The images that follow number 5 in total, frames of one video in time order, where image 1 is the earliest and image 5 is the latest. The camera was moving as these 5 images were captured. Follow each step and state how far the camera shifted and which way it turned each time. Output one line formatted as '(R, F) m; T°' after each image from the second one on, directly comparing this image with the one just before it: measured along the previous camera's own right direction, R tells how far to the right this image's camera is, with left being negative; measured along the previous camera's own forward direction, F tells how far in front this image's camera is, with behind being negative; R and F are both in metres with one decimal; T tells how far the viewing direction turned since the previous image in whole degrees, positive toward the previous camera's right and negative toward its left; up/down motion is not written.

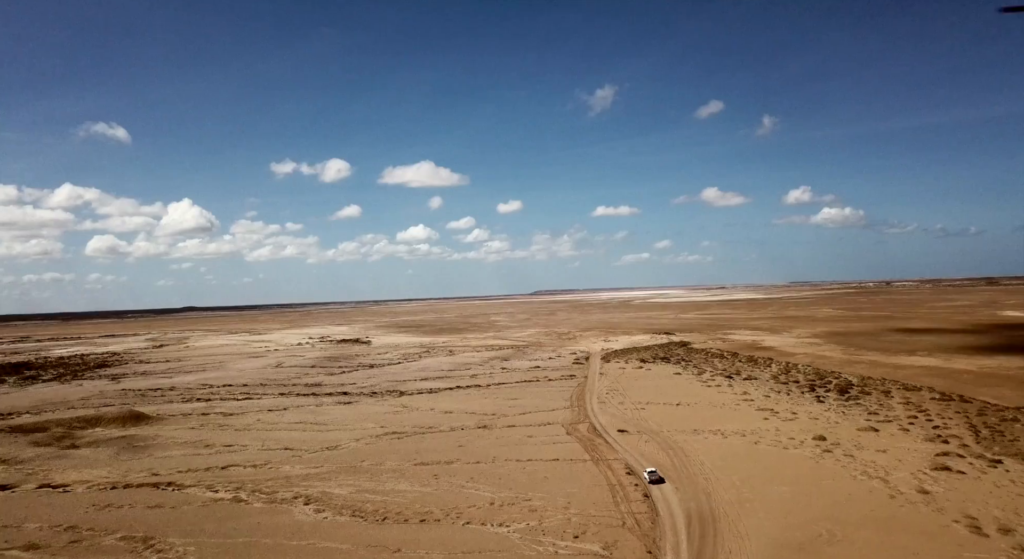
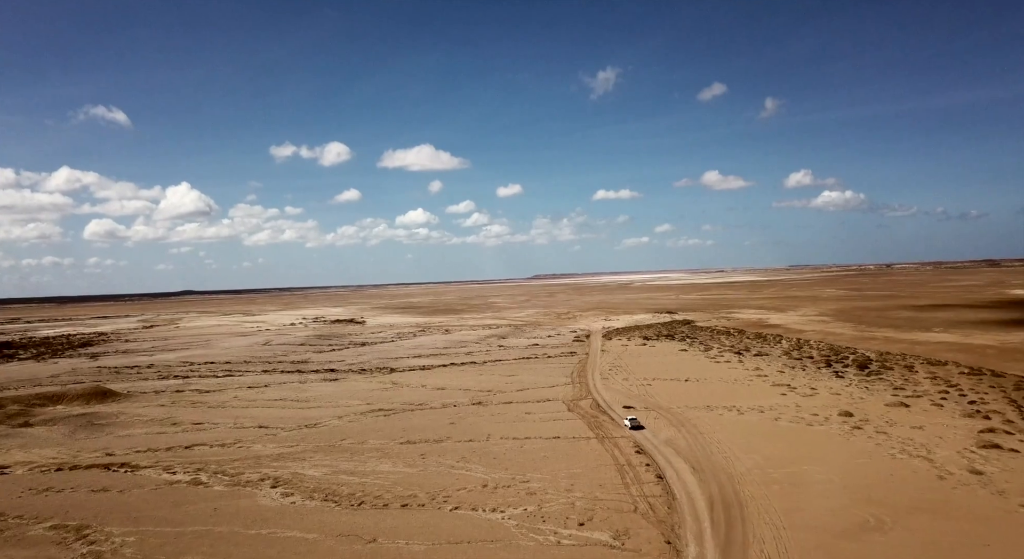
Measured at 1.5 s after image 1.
(+0.1, +1.7) m; 0°
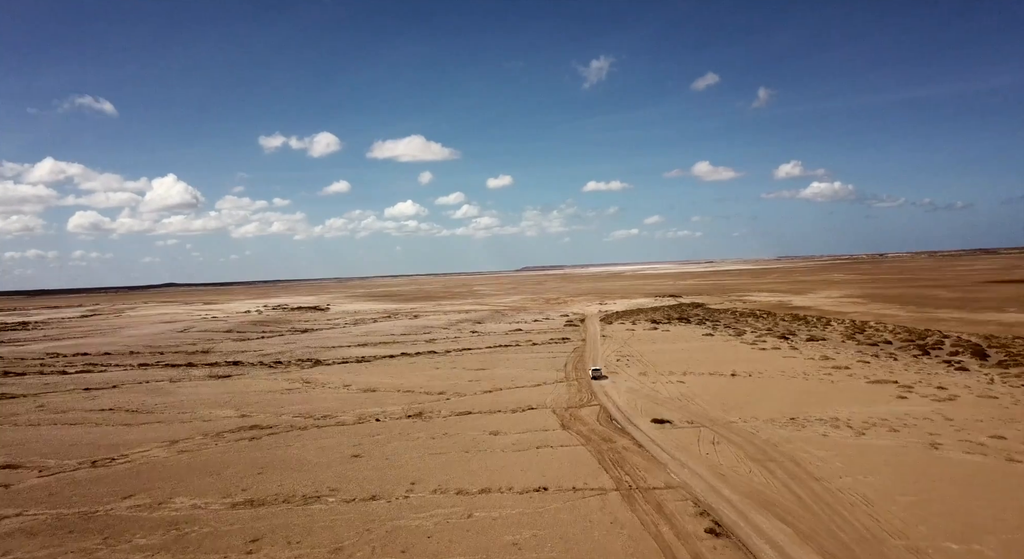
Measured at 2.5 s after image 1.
(+0.7, +7.3) m; +1°
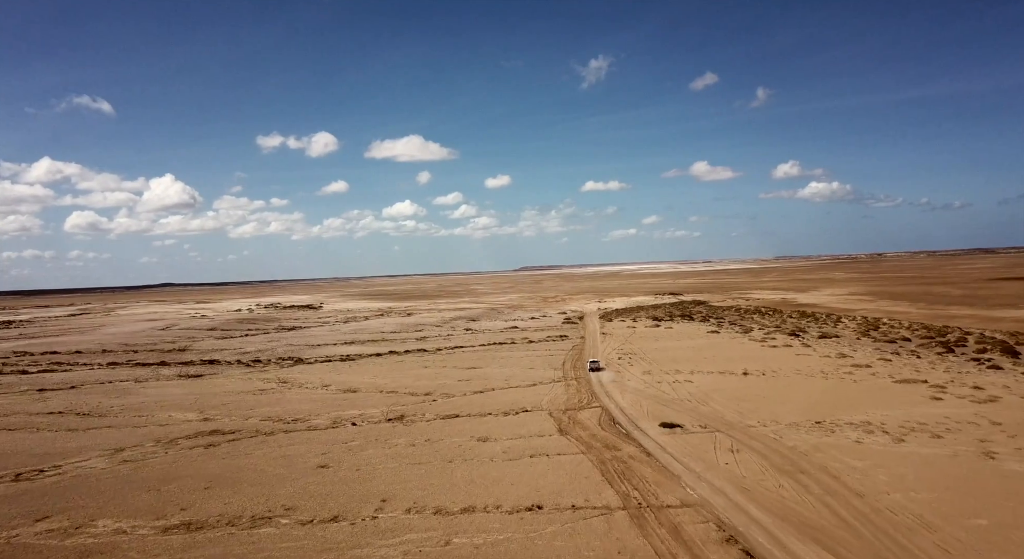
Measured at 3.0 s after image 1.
(+0.1, +1.2) m; 0°
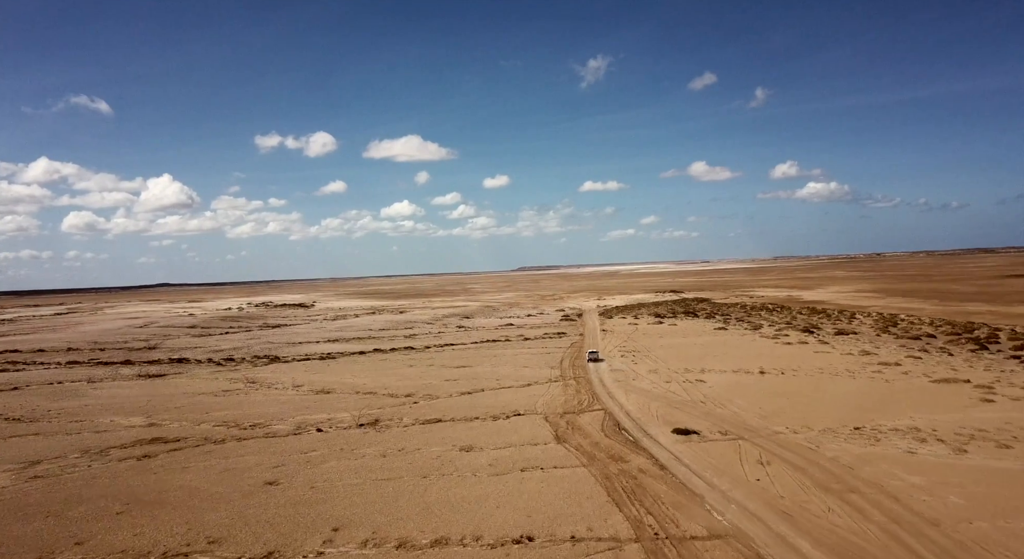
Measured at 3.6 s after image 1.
(+0.1, +1.4) m; 0°
